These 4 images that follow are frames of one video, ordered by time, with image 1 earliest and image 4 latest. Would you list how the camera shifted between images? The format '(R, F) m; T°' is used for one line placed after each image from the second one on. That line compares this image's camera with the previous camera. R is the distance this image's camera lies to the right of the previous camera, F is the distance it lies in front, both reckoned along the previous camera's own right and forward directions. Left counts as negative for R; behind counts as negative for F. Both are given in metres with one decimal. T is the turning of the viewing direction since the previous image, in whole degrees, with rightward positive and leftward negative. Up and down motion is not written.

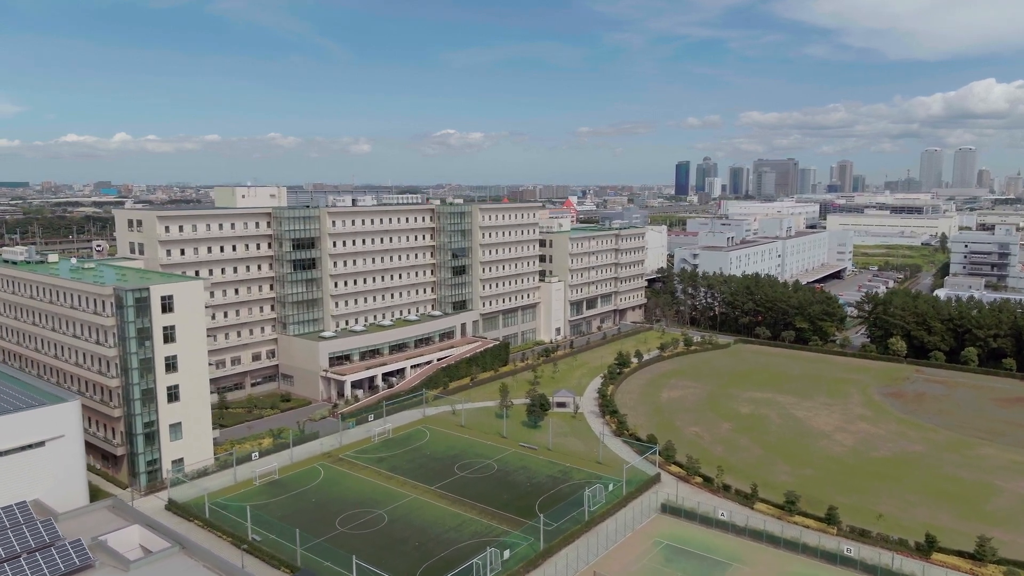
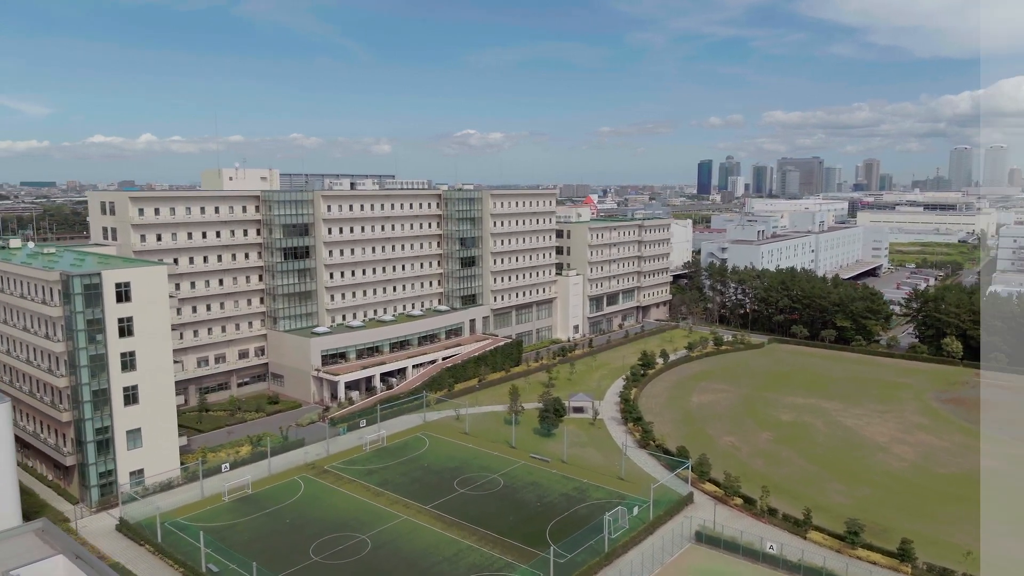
(+0.7, +6.8) m; -2°
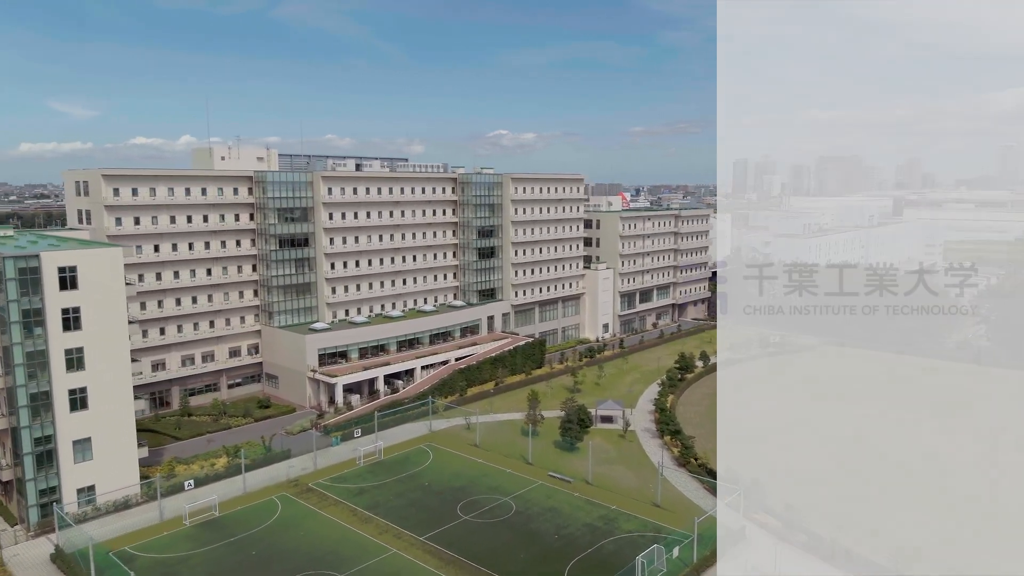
(+0.9, +7.1) m; -3°
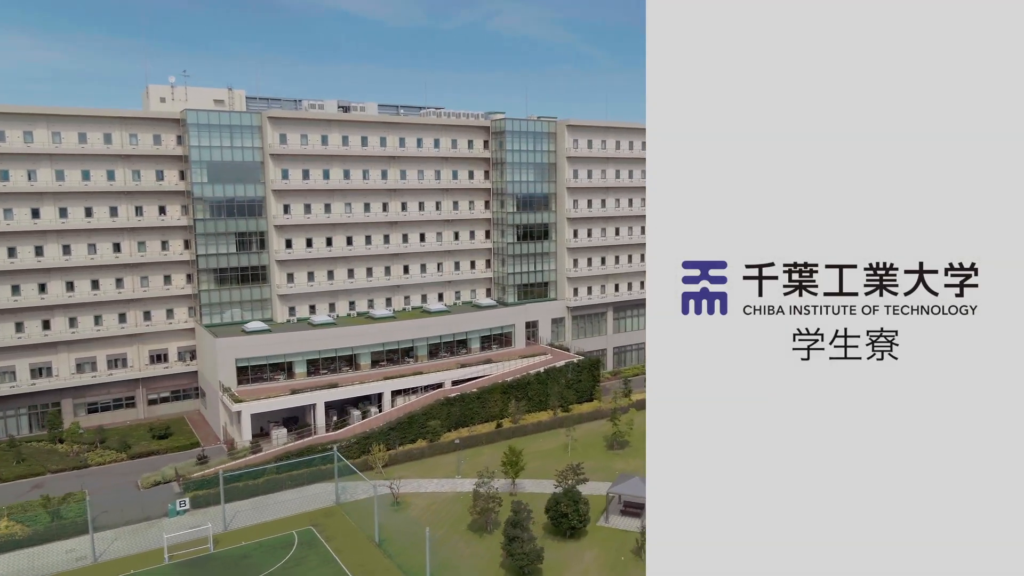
(+9.4, +21.4) m; -16°
